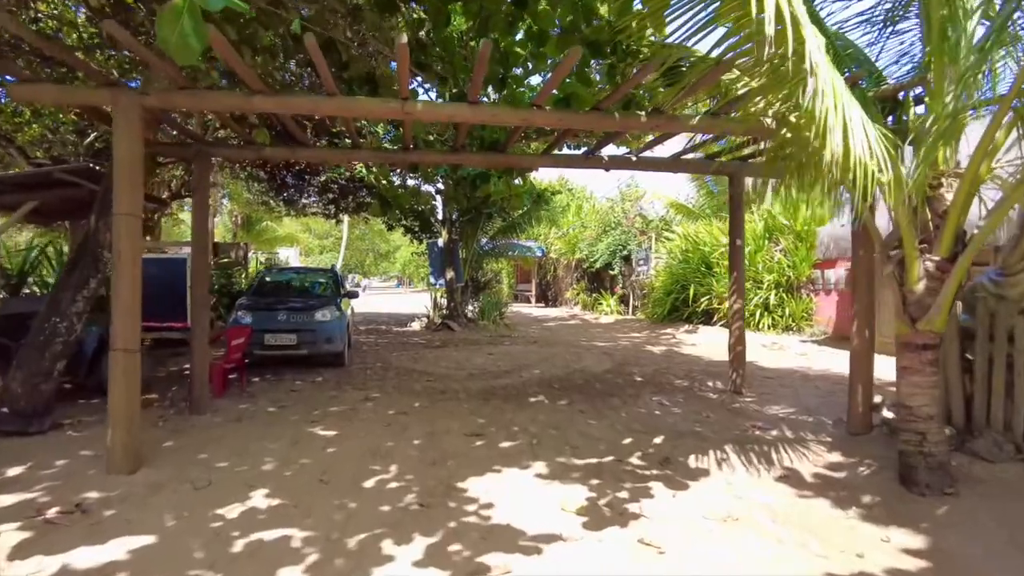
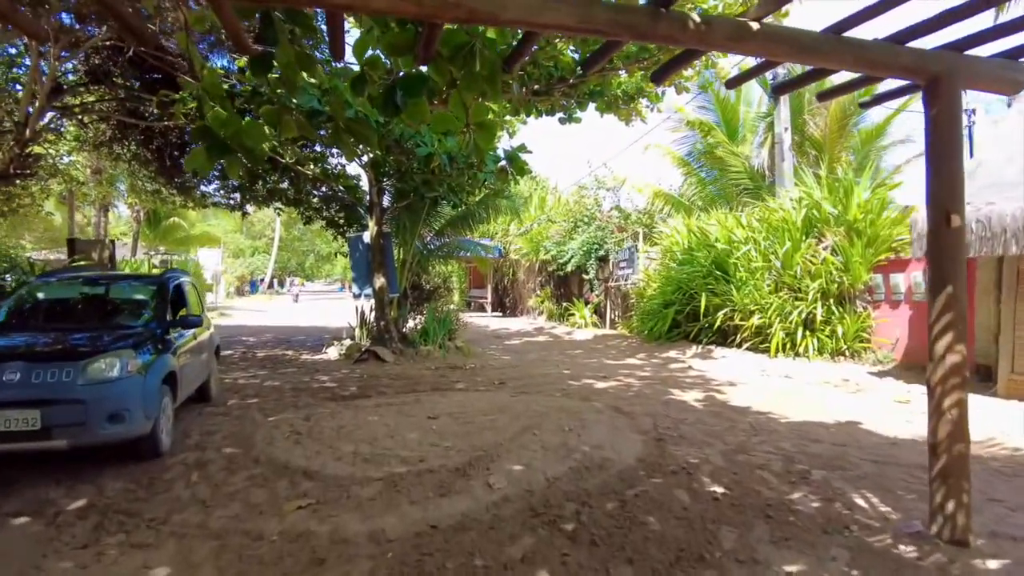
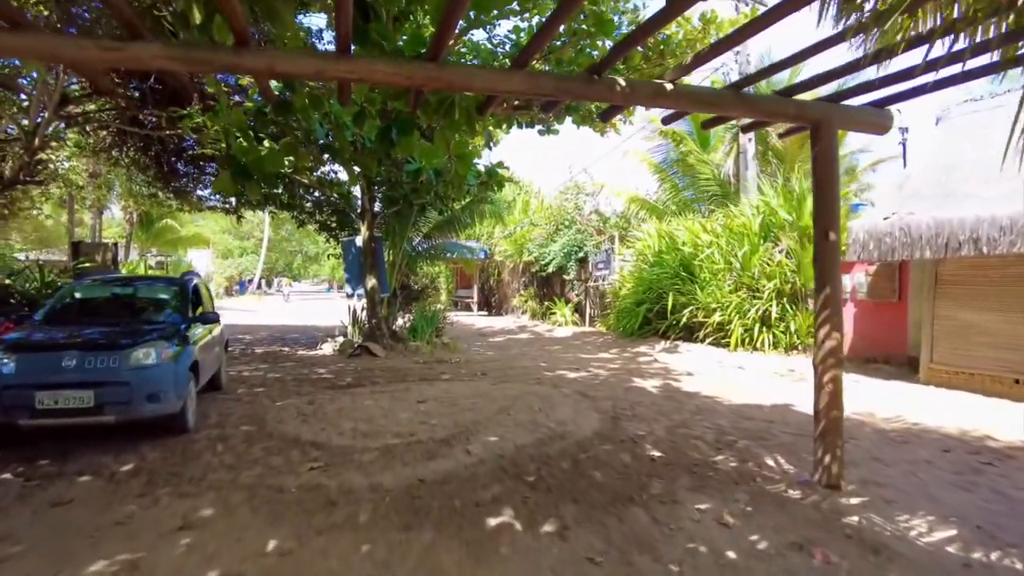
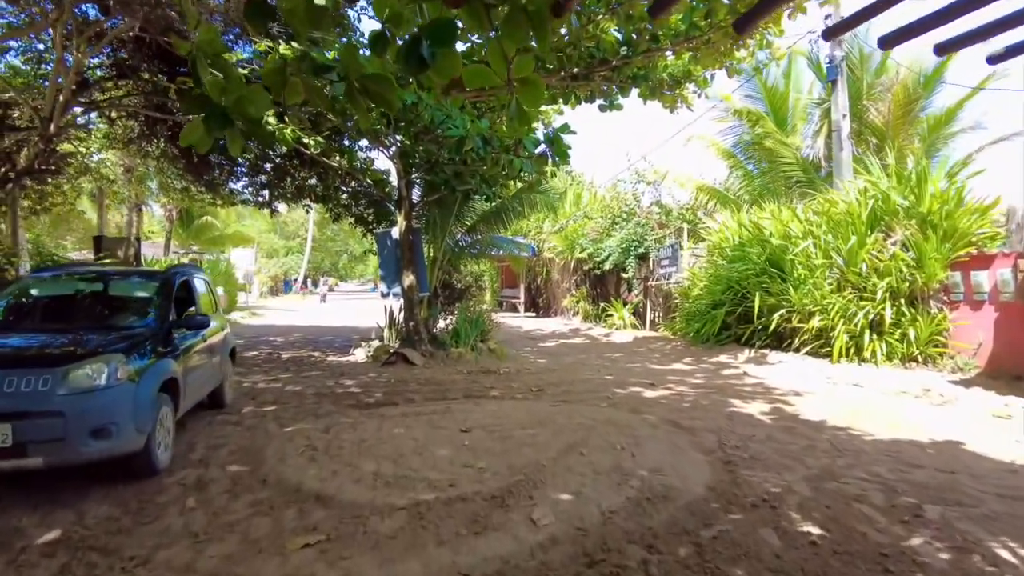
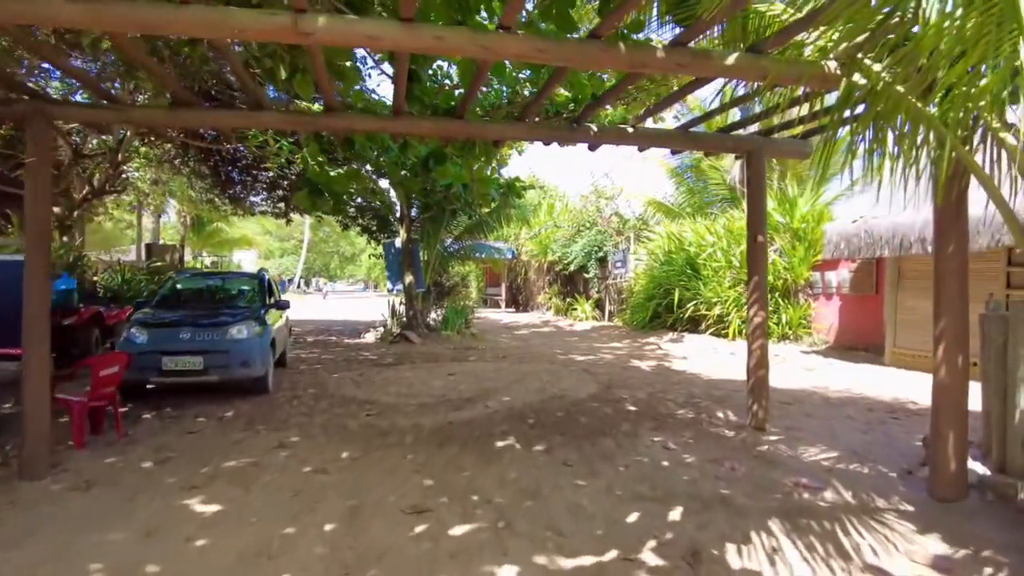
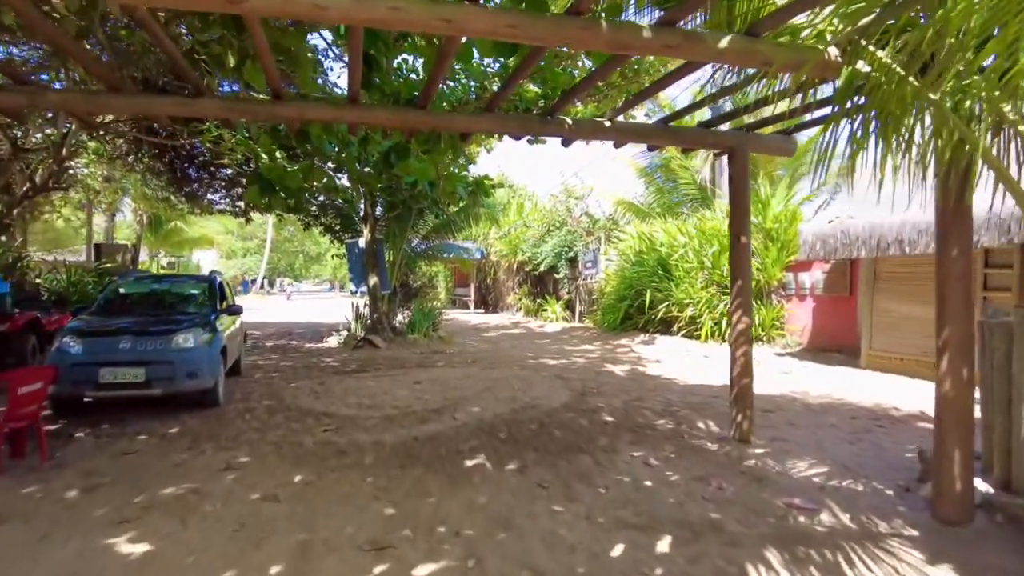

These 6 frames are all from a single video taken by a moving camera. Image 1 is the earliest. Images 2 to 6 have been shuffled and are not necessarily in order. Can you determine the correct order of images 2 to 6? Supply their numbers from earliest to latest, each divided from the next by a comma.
5, 6, 3, 2, 4
